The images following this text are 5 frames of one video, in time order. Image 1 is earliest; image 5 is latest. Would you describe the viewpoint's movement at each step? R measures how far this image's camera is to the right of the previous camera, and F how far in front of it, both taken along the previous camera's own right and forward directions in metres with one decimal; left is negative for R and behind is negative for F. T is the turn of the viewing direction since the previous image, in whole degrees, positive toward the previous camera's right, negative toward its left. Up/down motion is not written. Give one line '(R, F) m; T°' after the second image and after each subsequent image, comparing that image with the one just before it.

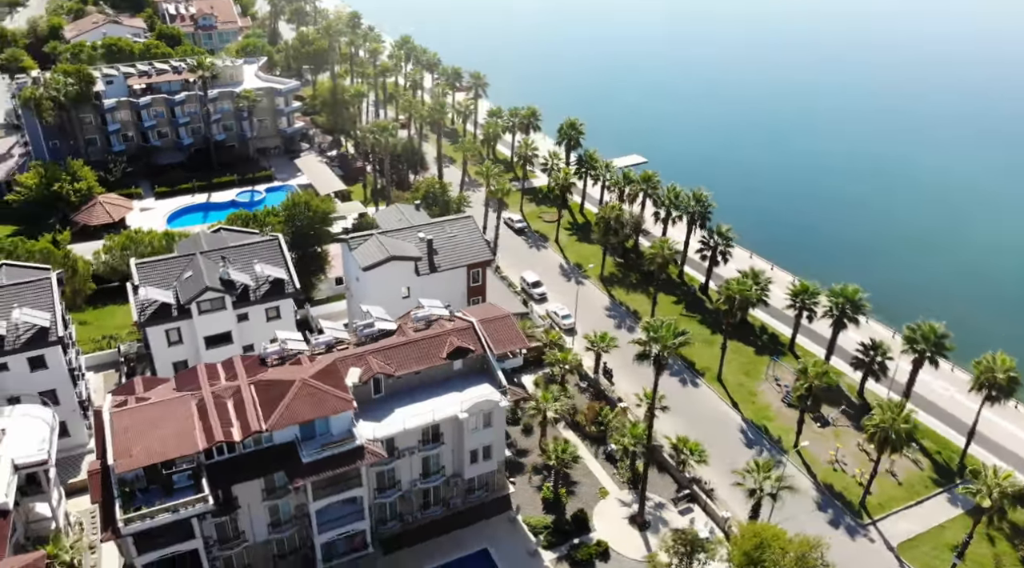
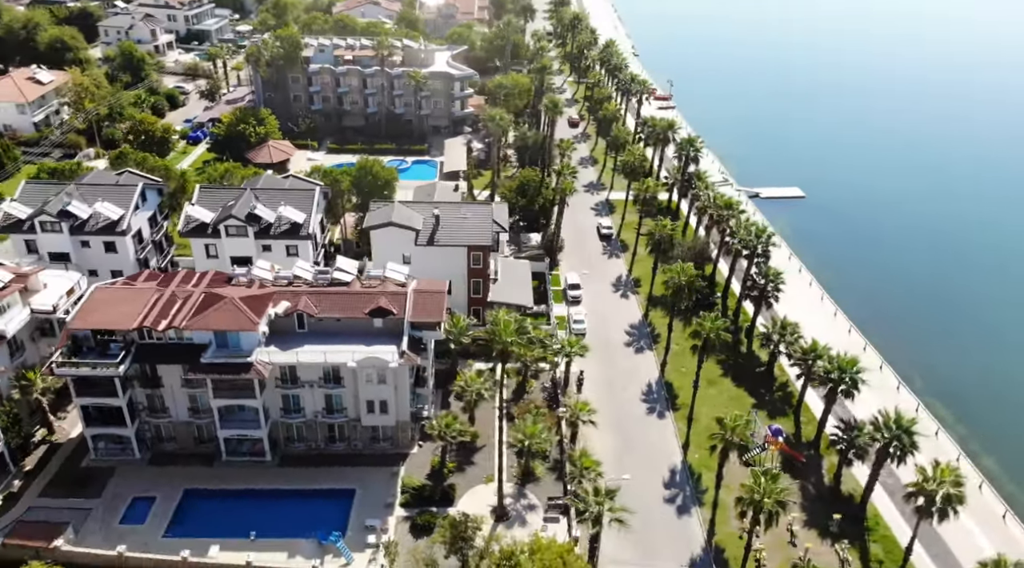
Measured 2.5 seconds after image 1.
(+23.6, +1.9) m; -22°
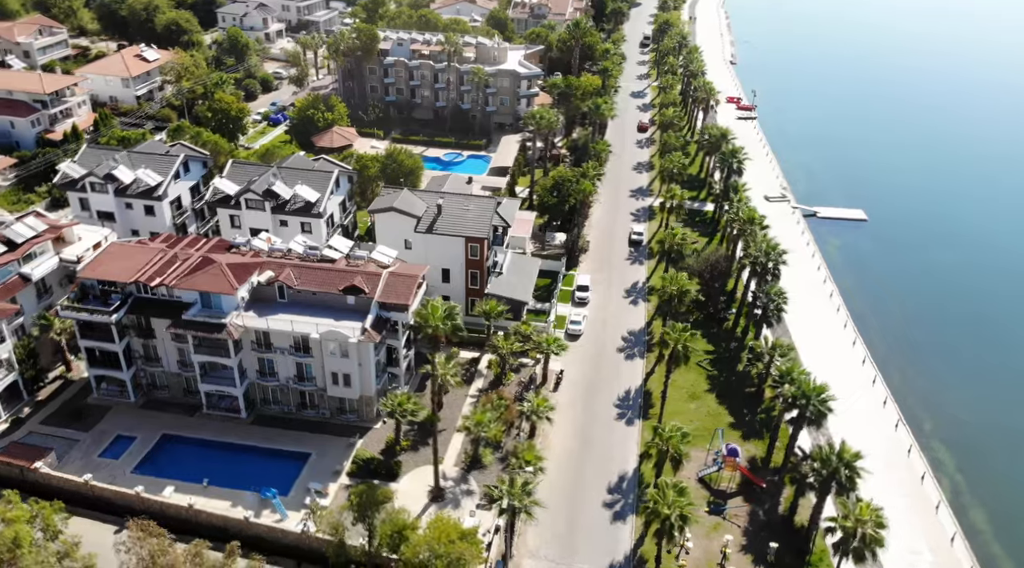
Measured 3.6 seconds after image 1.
(+10.9, -0.2) m; -9°
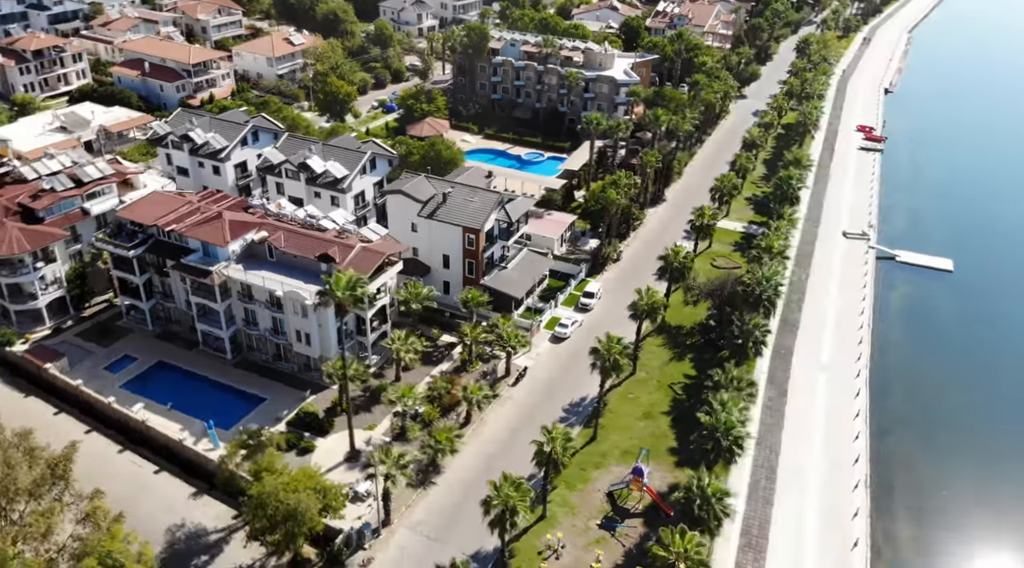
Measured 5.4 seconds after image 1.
(+17.3, +0.5) m; -14°
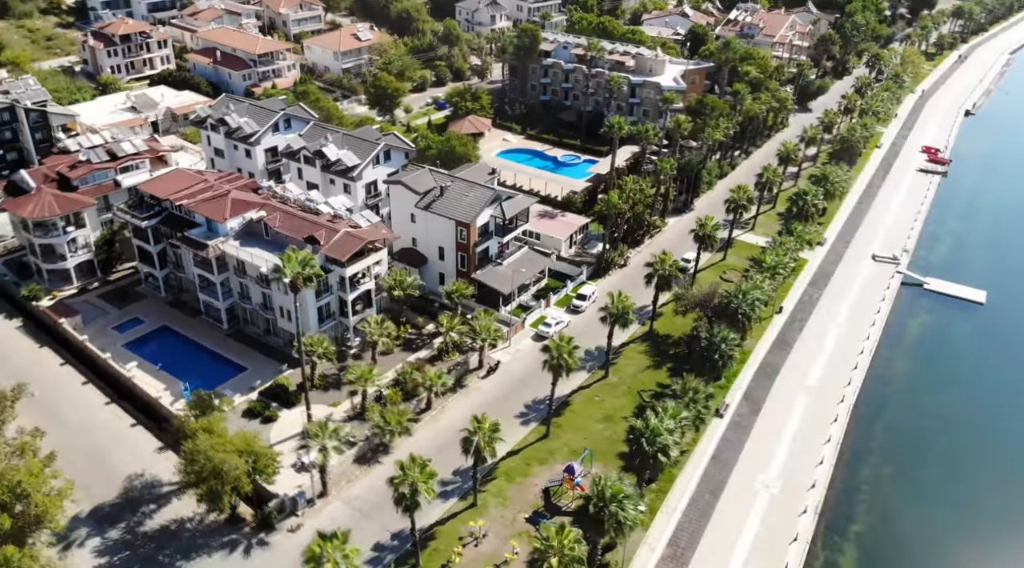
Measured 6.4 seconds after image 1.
(+10.0, -0.4) m; -7°
